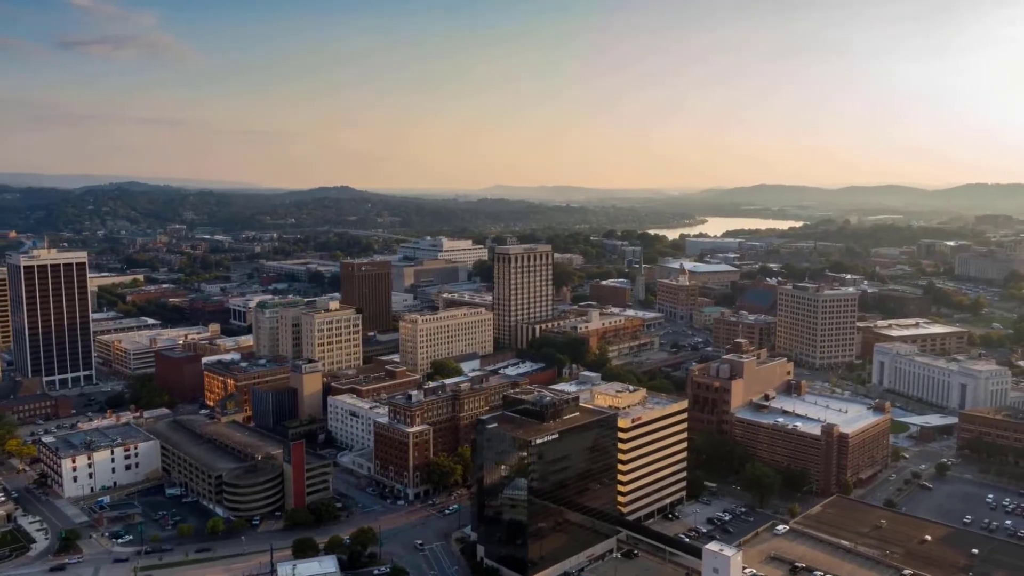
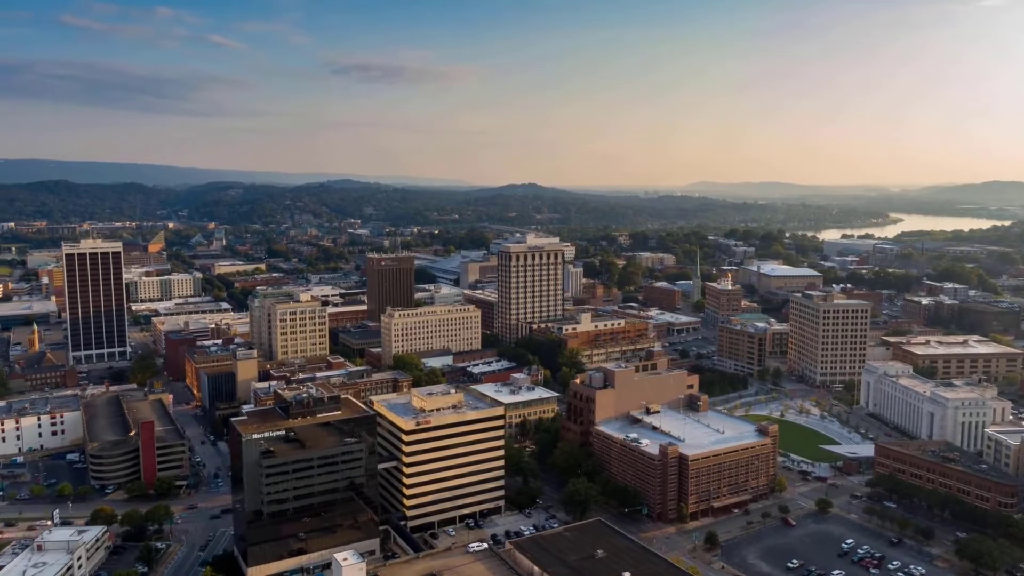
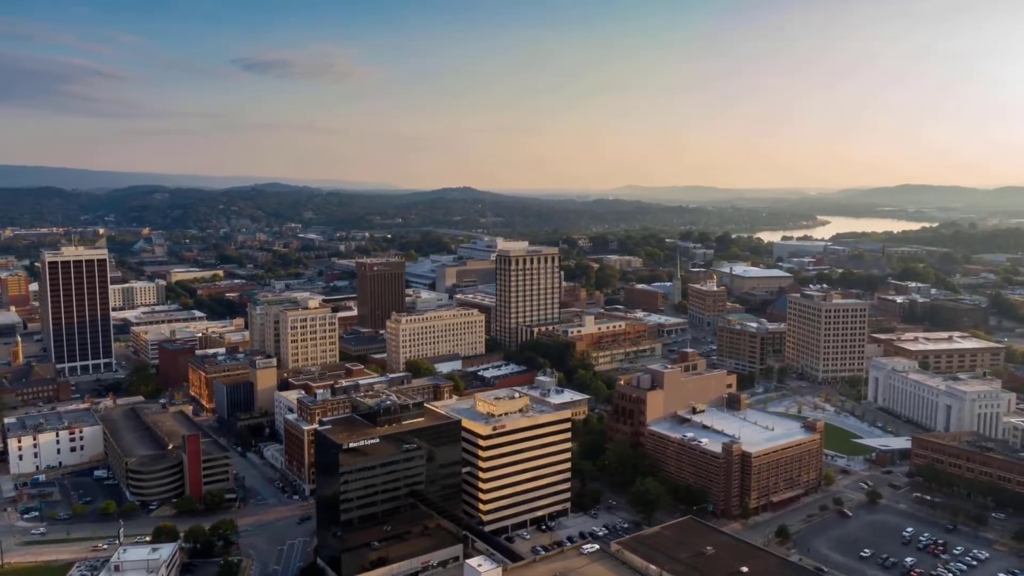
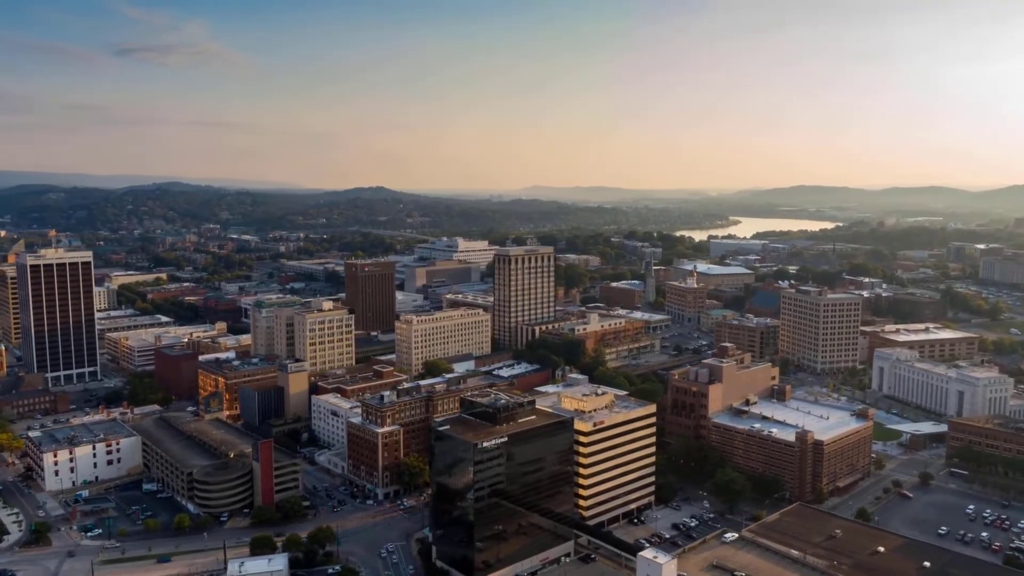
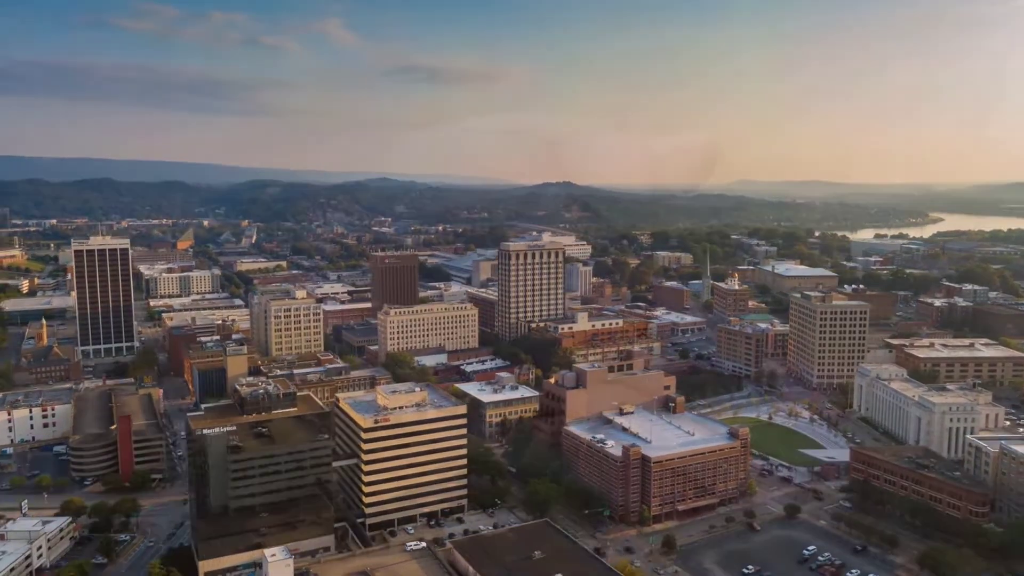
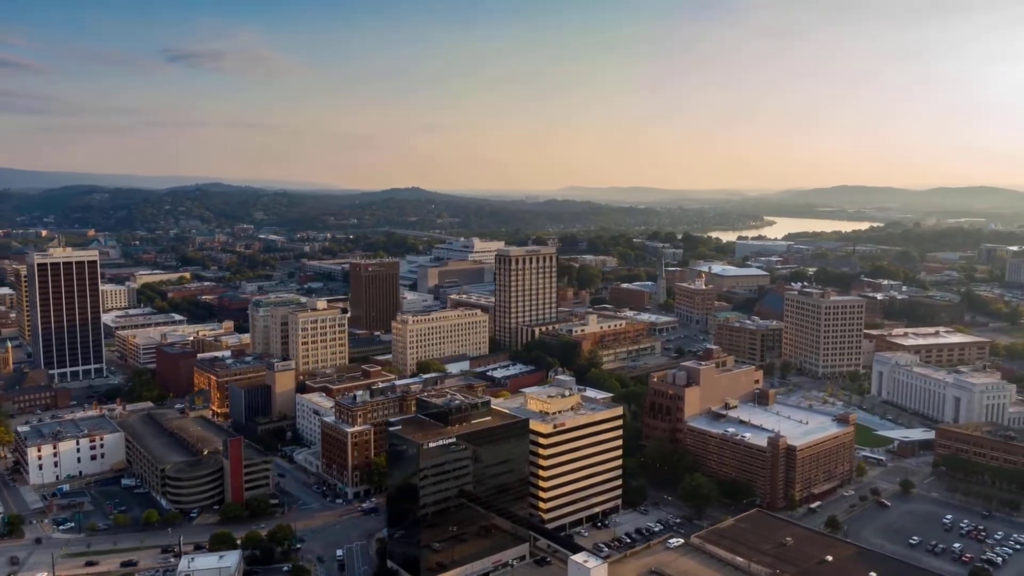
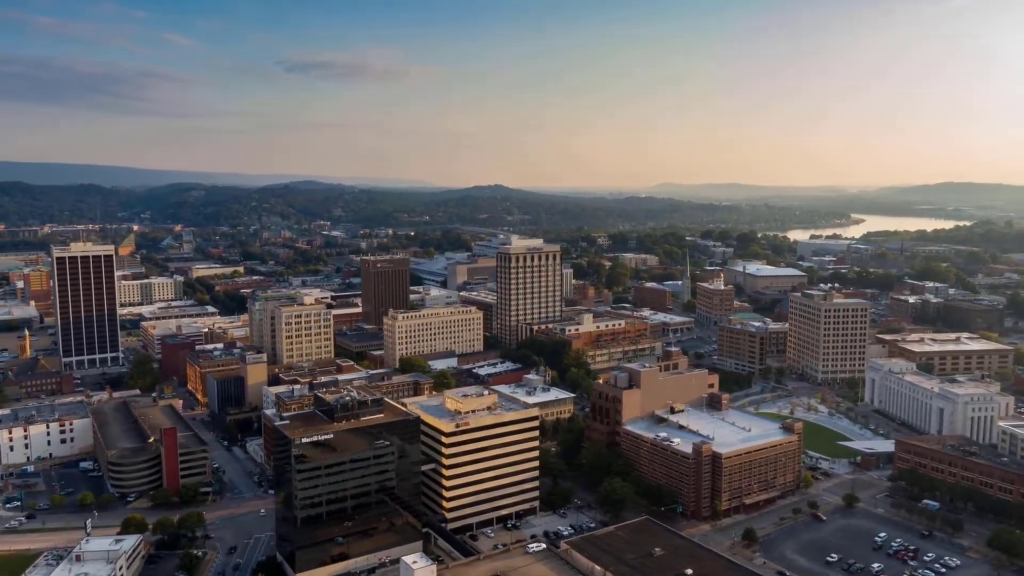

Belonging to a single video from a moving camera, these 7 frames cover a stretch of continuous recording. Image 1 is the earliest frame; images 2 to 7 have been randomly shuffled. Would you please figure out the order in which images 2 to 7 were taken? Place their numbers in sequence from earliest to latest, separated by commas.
4, 6, 3, 7, 2, 5
